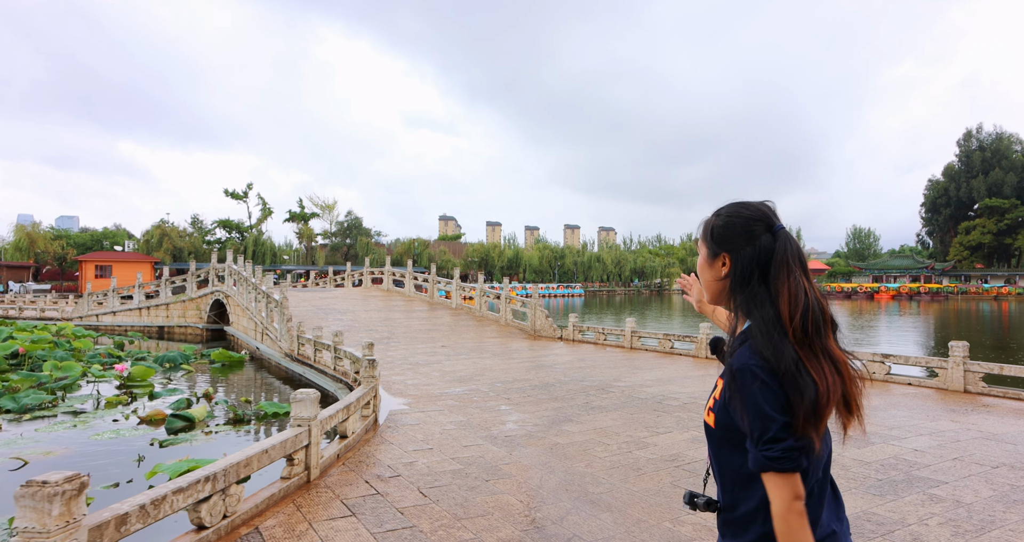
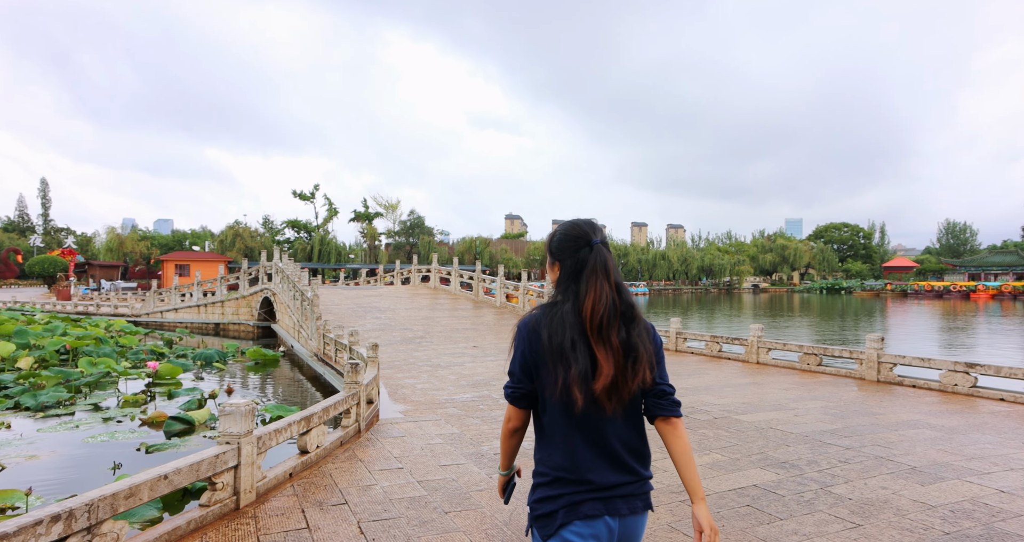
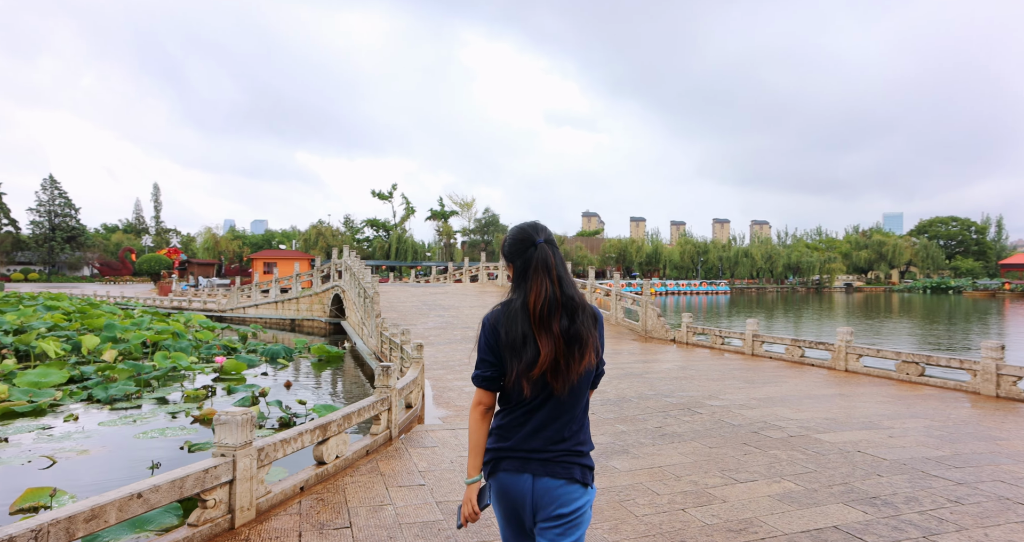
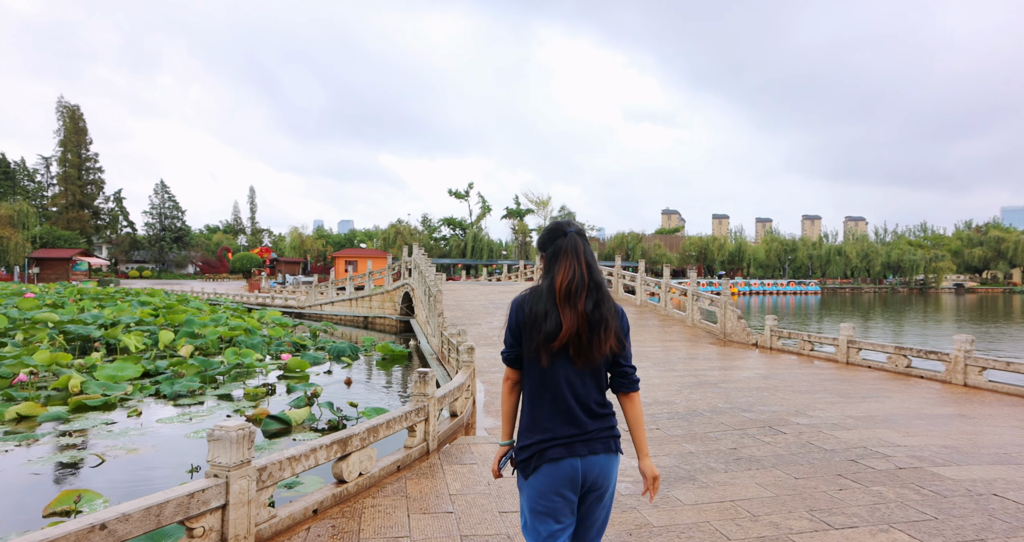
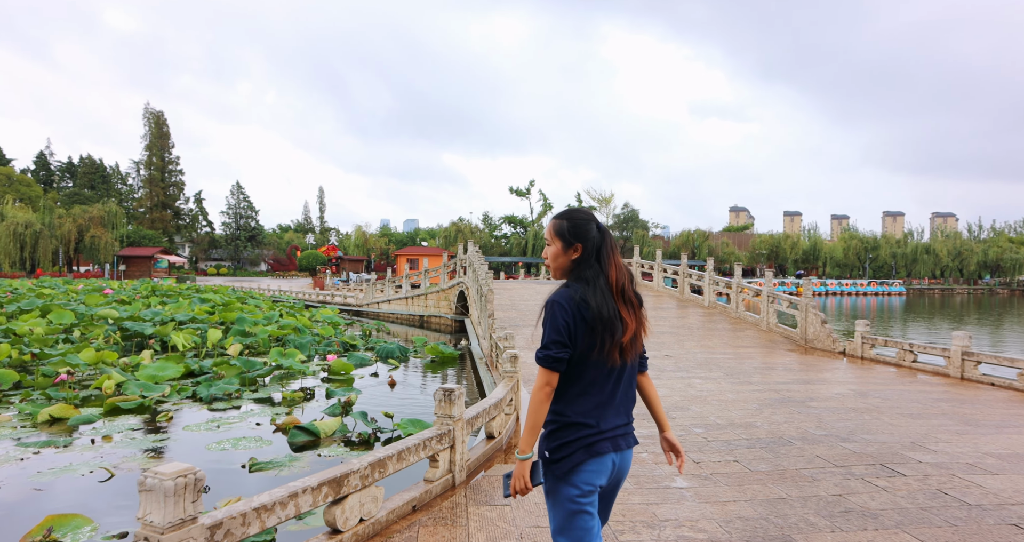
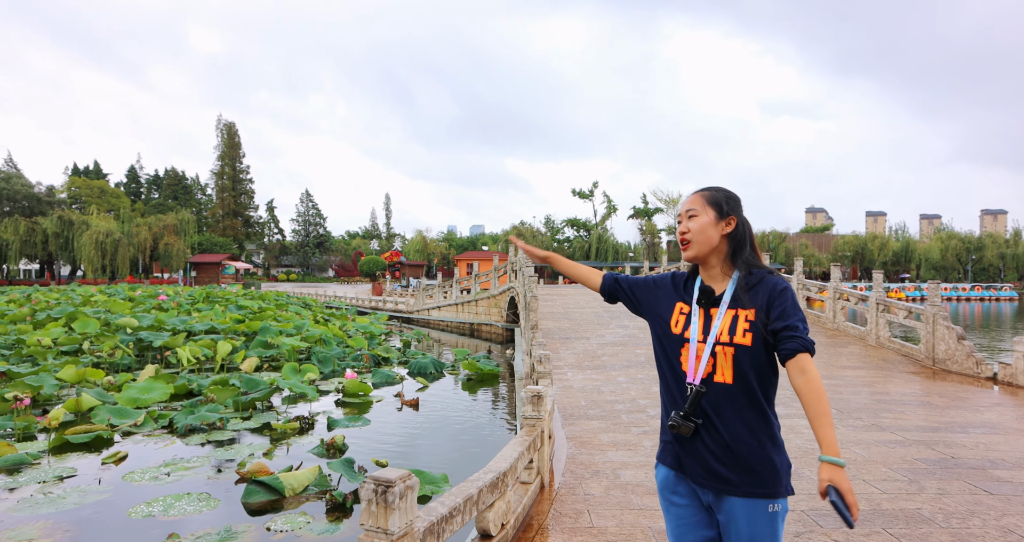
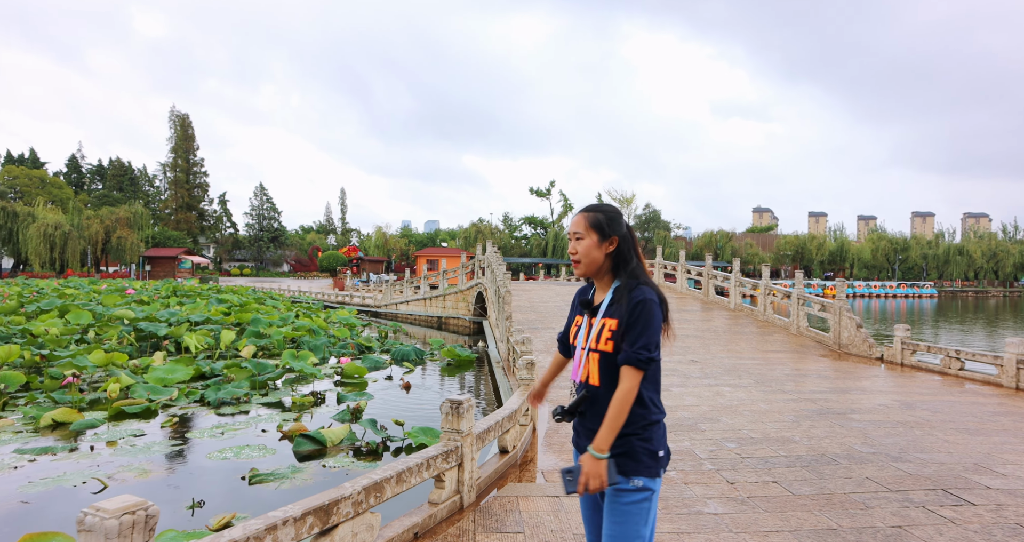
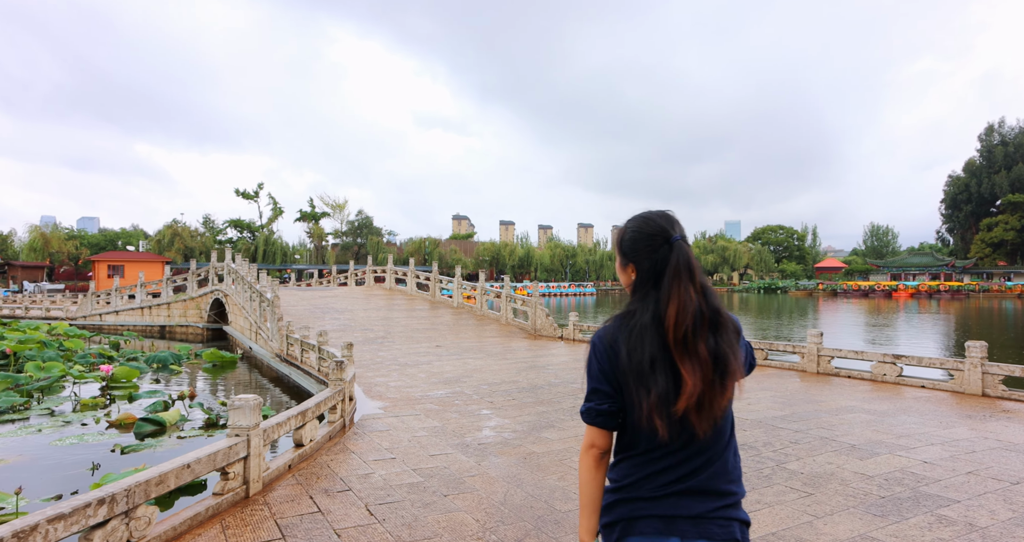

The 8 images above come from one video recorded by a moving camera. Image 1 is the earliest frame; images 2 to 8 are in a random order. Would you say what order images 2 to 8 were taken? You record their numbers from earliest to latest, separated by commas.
8, 2, 3, 4, 5, 7, 6
